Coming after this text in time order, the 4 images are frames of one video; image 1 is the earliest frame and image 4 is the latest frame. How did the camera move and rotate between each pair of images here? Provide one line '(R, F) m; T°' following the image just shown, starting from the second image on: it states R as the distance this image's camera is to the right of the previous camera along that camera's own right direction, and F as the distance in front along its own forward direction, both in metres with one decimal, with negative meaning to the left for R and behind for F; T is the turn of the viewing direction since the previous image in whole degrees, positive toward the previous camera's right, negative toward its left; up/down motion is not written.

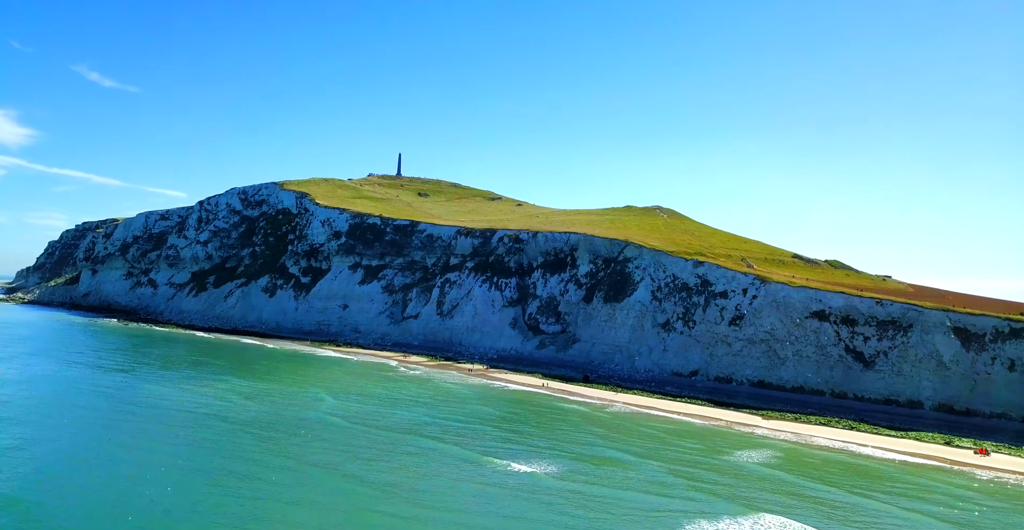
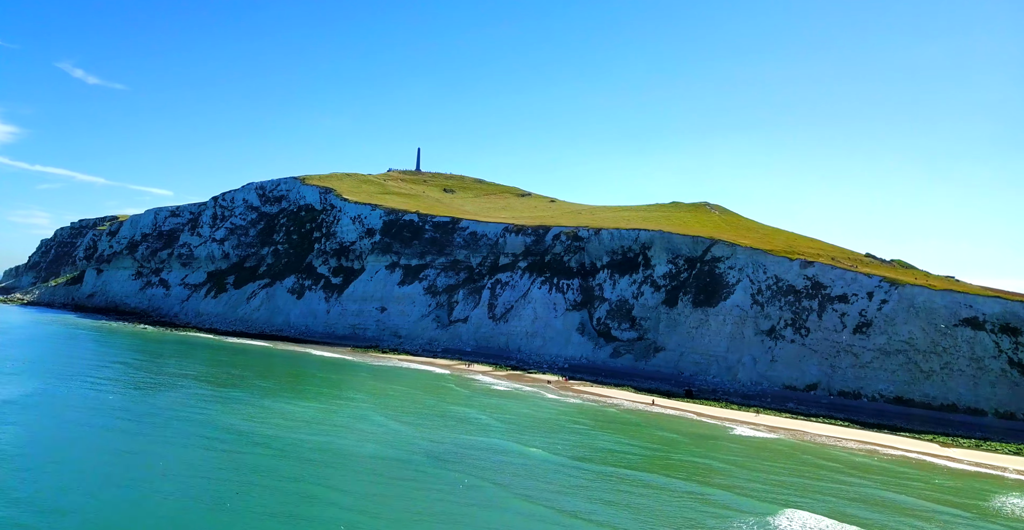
(-6.4, +6.8) m; +1°
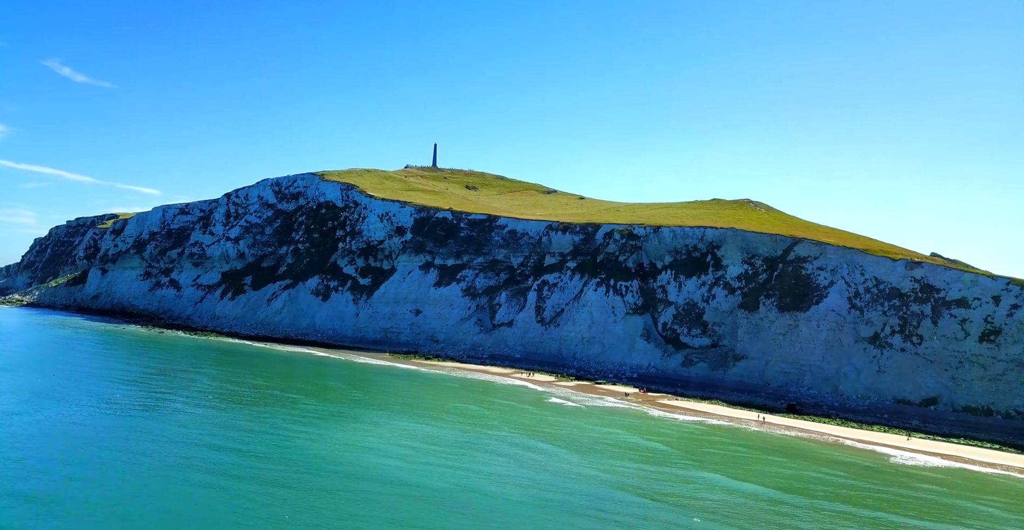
(-5.1, +5.6) m; +1°
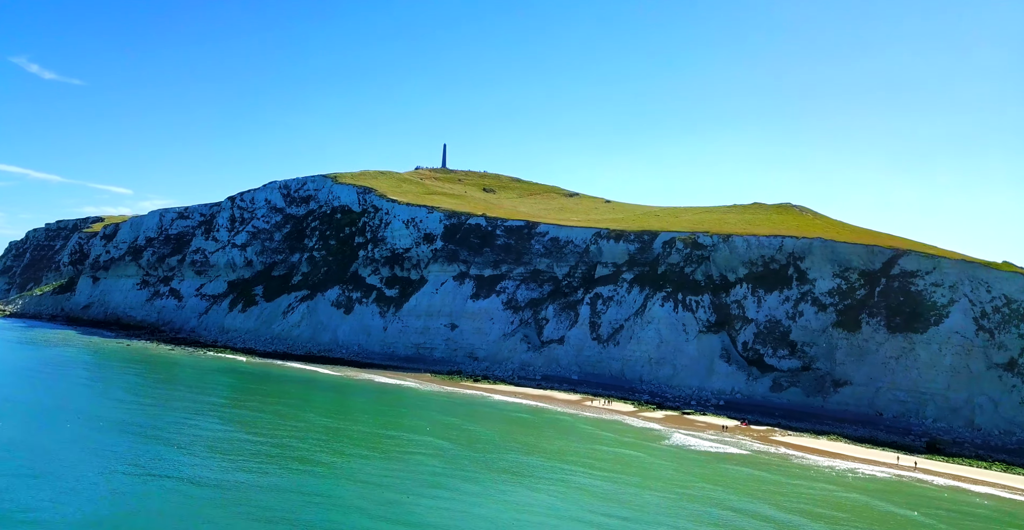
(-6.1, +6.5) m; +2°
